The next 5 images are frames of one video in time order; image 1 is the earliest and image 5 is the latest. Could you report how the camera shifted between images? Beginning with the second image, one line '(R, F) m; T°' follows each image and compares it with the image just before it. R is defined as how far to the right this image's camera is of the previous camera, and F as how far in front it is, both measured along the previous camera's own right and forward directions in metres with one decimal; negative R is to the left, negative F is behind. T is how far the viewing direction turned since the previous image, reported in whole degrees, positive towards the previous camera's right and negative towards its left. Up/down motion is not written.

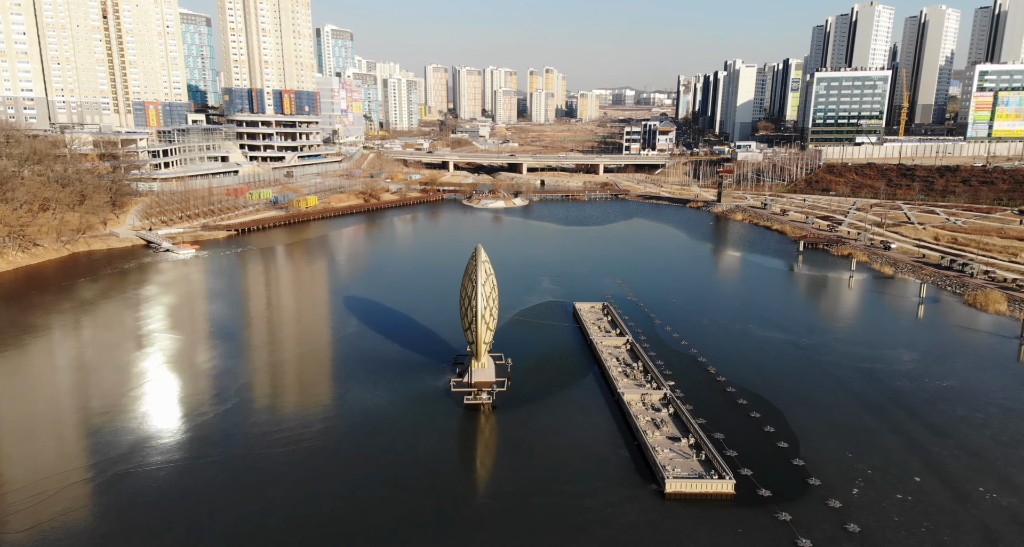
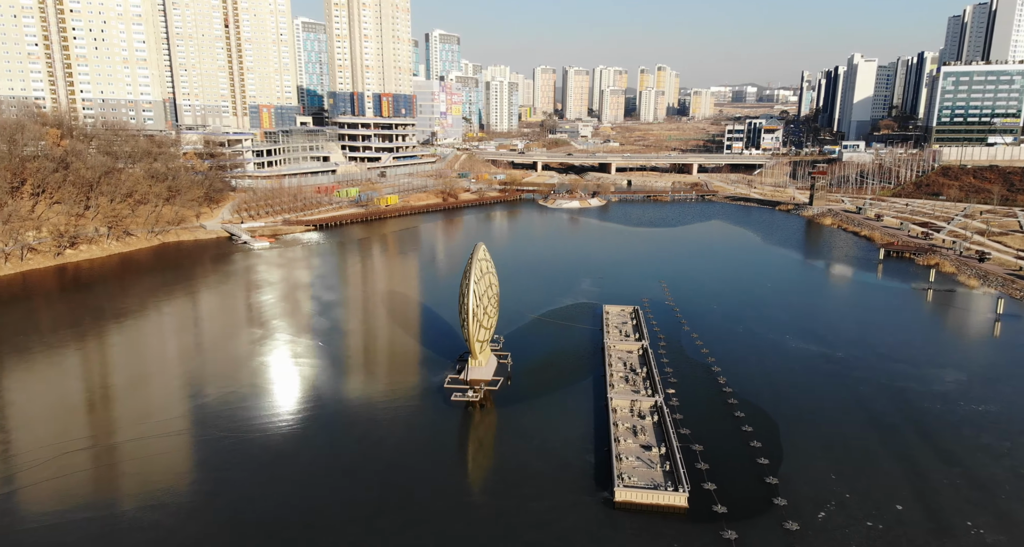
(+2.6, +0.1) m; -9°
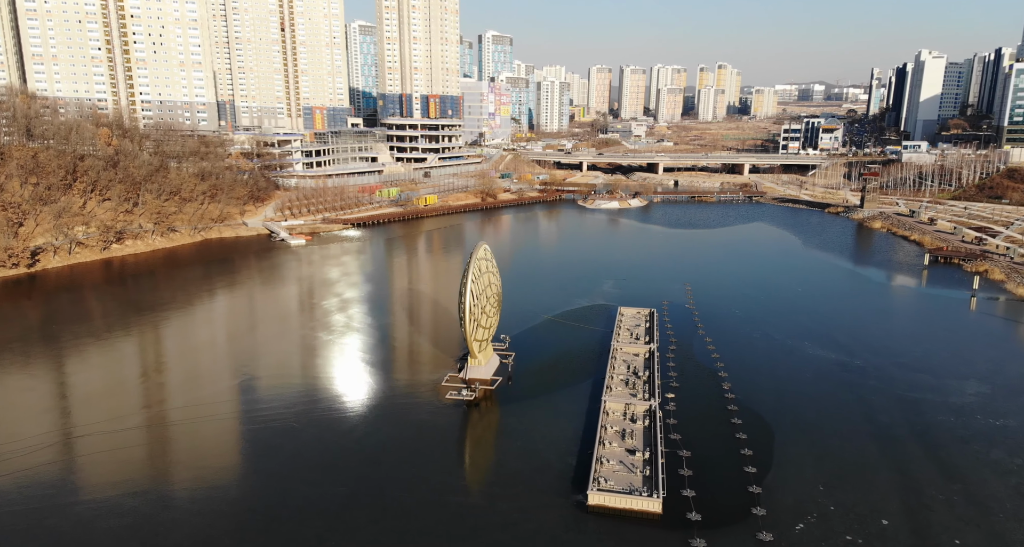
(+1.3, 0.0) m; -4°
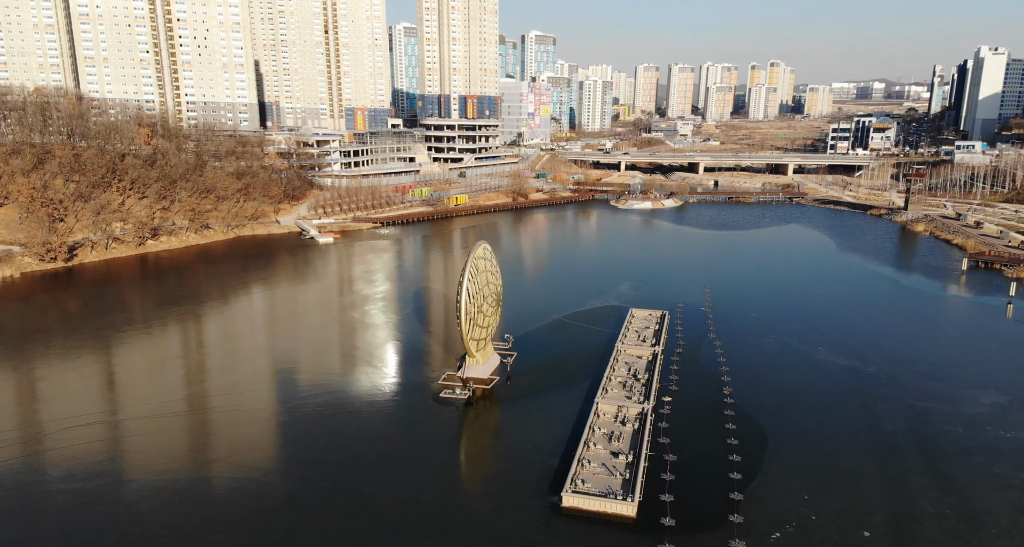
(+1.1, 0.0) m; -4°
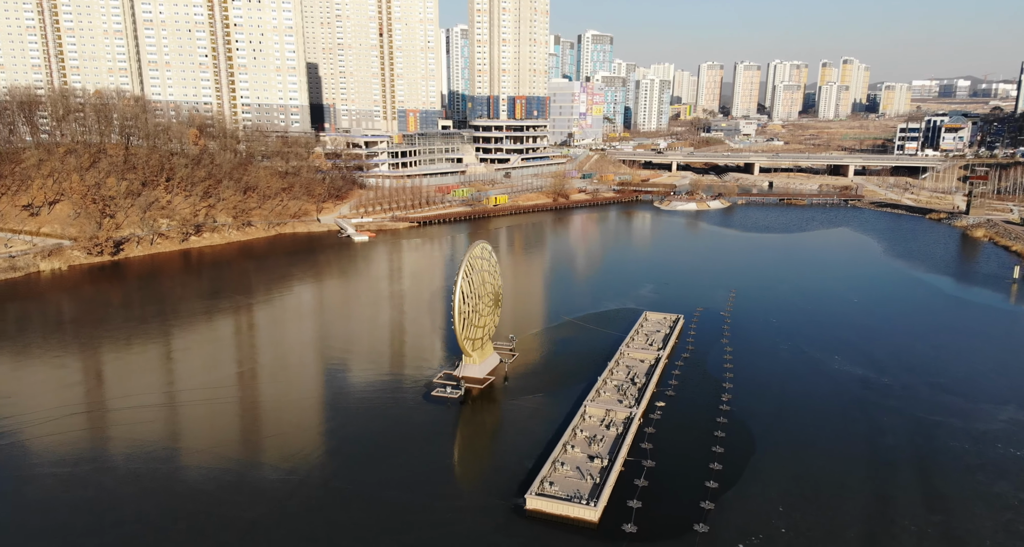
(+1.5, 0.0) m; -5°
